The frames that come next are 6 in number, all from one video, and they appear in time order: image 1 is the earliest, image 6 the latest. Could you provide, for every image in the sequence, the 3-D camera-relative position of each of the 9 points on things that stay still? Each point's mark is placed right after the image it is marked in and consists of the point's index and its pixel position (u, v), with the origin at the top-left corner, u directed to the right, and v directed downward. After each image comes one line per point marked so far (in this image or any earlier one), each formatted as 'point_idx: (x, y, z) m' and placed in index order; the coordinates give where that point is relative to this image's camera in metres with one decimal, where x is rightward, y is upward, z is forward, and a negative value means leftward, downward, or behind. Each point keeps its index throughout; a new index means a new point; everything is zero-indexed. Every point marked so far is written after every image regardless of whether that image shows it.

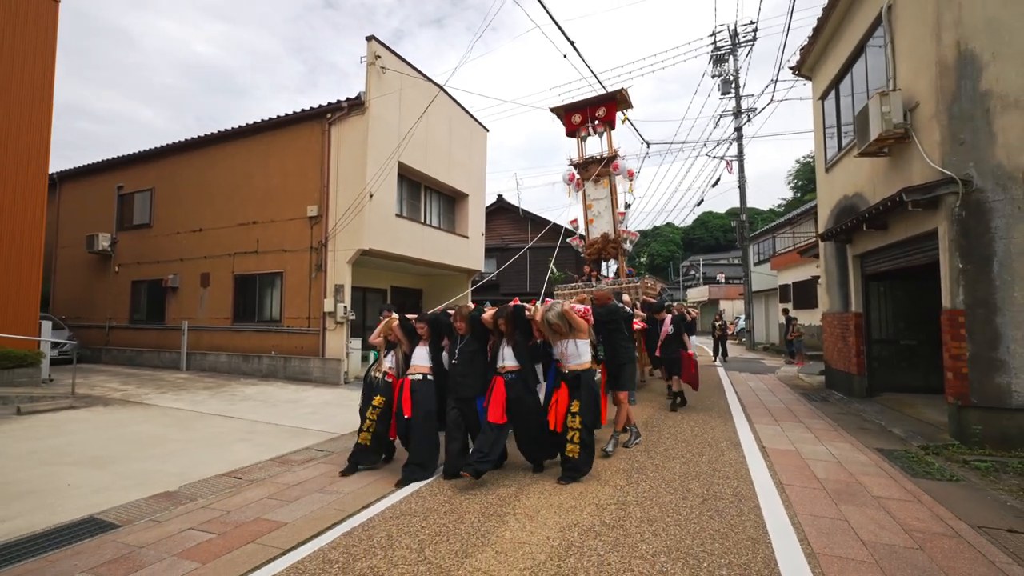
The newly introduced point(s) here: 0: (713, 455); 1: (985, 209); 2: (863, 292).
0: (+1.9, -1.6, +4.9) m
1: (+4.5, +0.8, +5.0) m
2: (+5.2, -0.1, +7.9) m
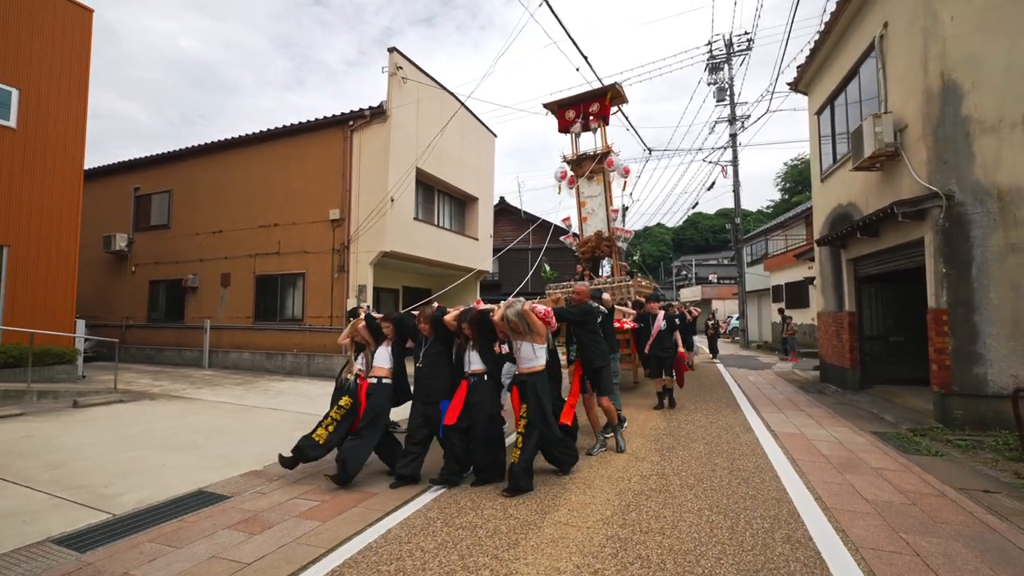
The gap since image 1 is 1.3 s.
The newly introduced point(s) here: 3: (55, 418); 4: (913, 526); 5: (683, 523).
0: (+2.3, -1.6, +5.6) m
1: (+4.9, +0.8, +5.7) m
2: (+5.6, -0.1, +8.6) m
3: (-6.2, -1.8, +7.2) m
4: (+2.5, -1.5, +3.4) m
5: (+1.1, -1.5, +3.5) m
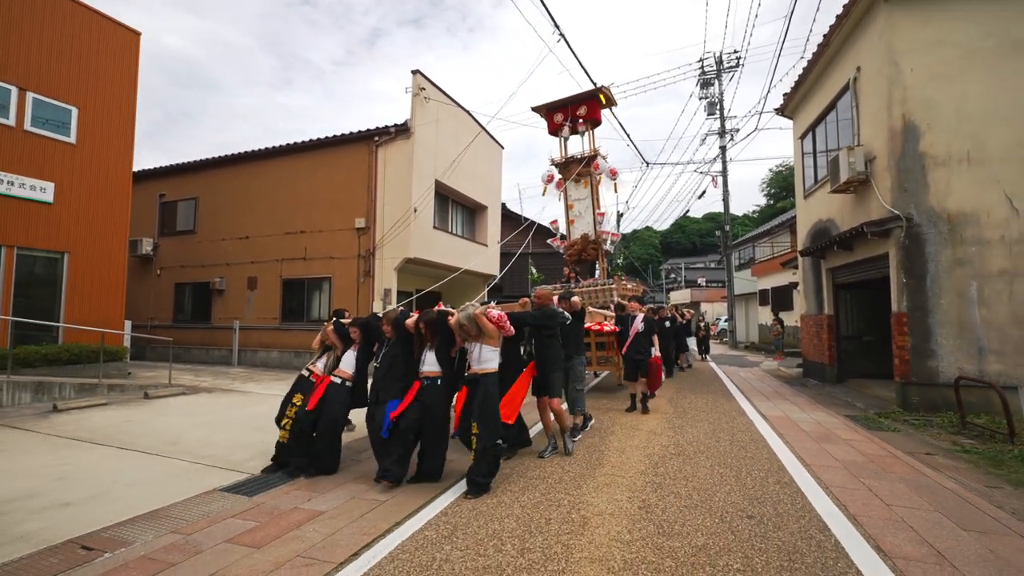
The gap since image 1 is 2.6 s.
0: (+2.8, -1.7, +6.8) m
1: (+5.4, +0.7, +7.0) m
2: (+6.0, -0.2, +9.9) m
3: (-5.7, -1.9, +8.2) m
4: (+3.0, -1.6, +4.5) m
5: (+1.6, -1.6, +4.6) m
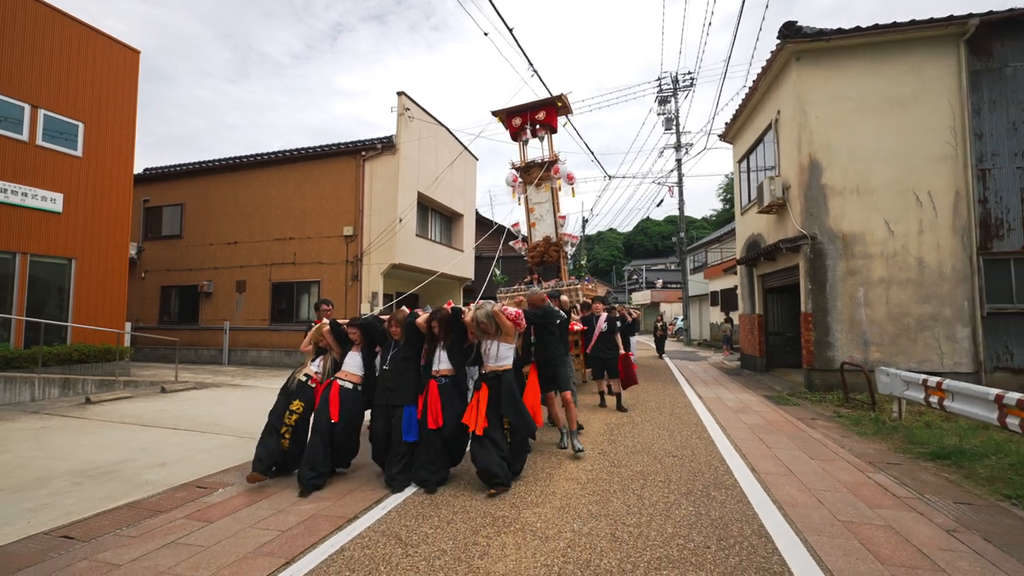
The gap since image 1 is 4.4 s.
0: (+2.5, -1.8, +8.4) m
1: (+5.1, +0.6, +8.7) m
2: (+5.6, -0.3, +11.7) m
3: (-6.1, -2.0, +9.2) m
4: (+2.9, -1.6, +6.1) m
5: (+1.5, -1.7, +6.1) m
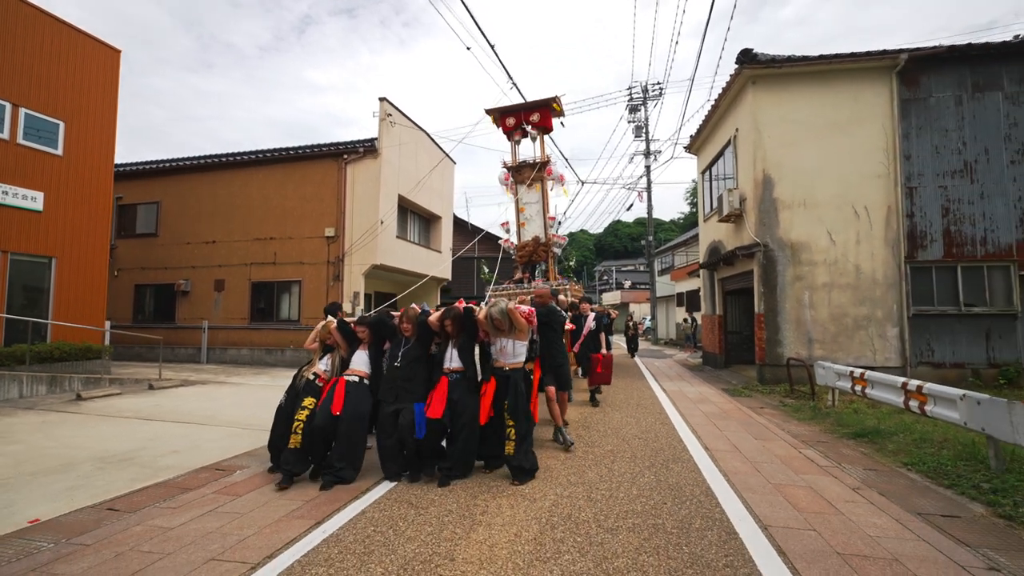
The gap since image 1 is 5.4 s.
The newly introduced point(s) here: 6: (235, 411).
0: (+2.2, -1.8, +9.2) m
1: (+4.8, +0.5, +9.7) m
2: (+5.0, -0.3, +12.6) m
3: (-6.4, -2.0, +9.5) m
4: (+2.7, -1.7, +7.0) m
5: (+1.3, -1.7, +6.9) m
6: (-4.5, -1.9, +8.5) m
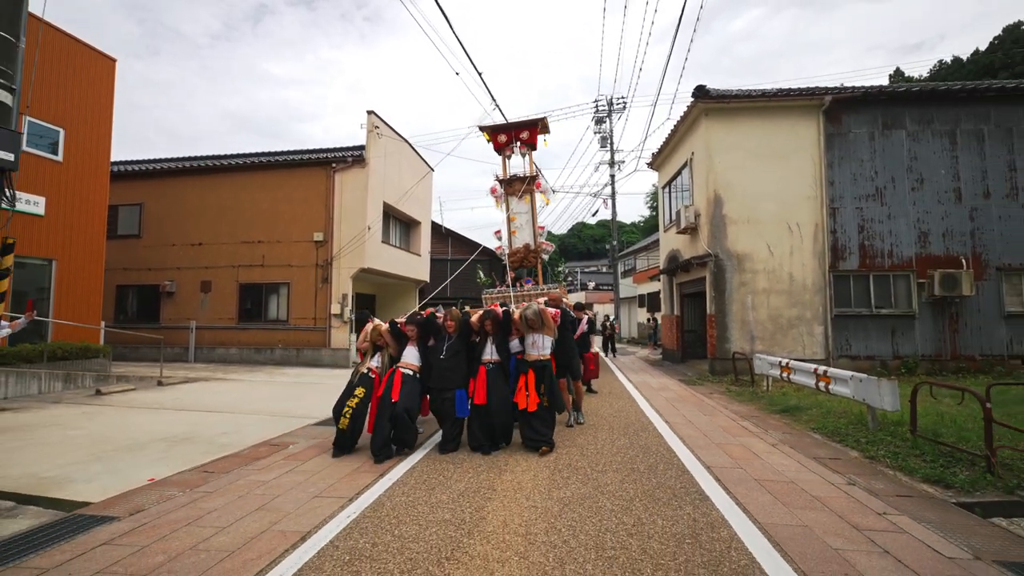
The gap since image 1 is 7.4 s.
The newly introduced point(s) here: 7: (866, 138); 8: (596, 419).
0: (+1.9, -1.9, +10.6) m
1: (+4.5, +0.4, +11.2) m
2: (+4.5, -0.4, +14.2) m
3: (-6.7, -2.0, +10.3) m
4: (+2.6, -1.8, +8.4) m
5: (+1.2, -1.8, +8.2) m
6: (-4.7, -2.0, +9.4) m
7: (+7.4, +3.1, +11.1) m
8: (+1.1, -1.7, +7.0) m
